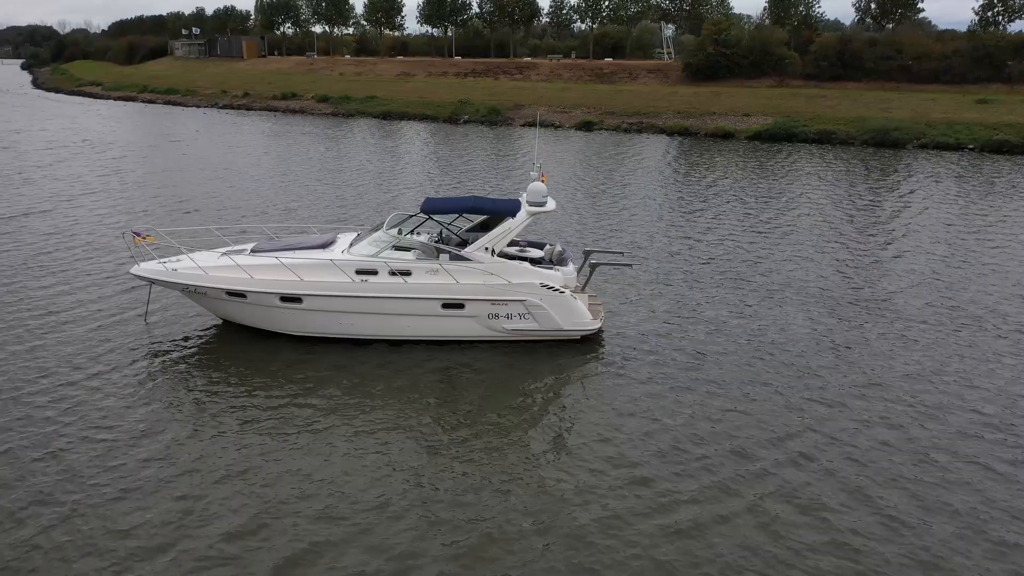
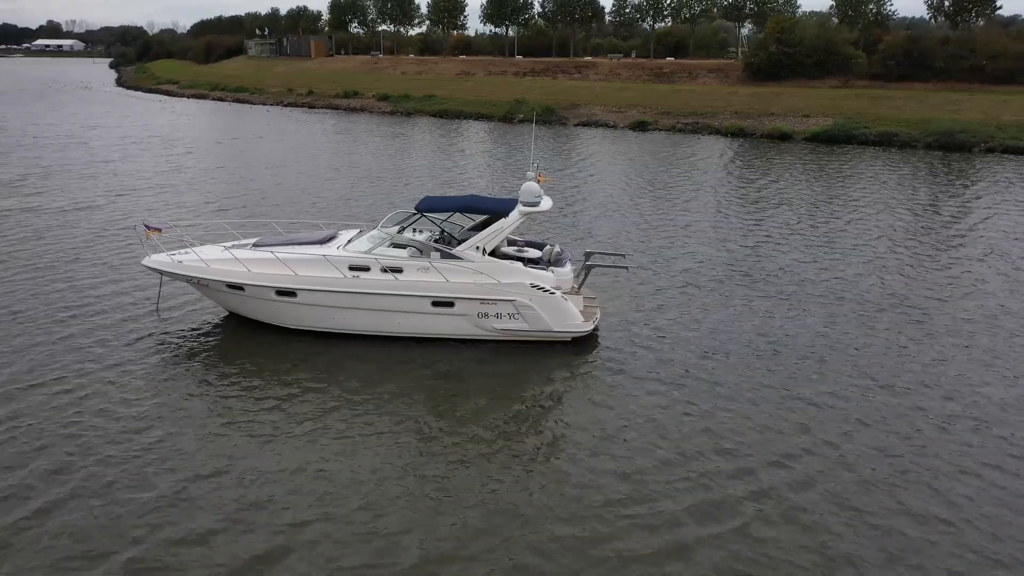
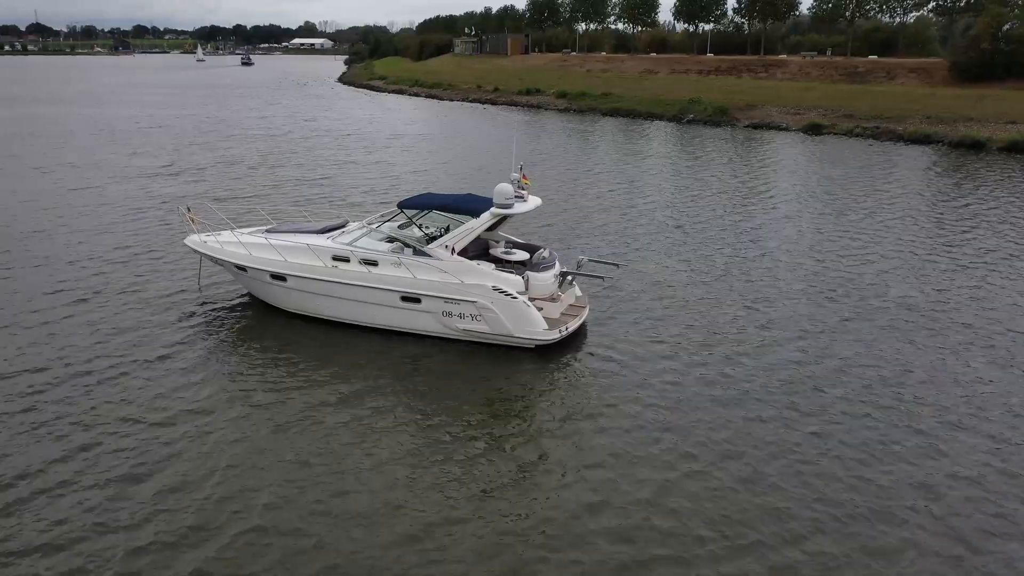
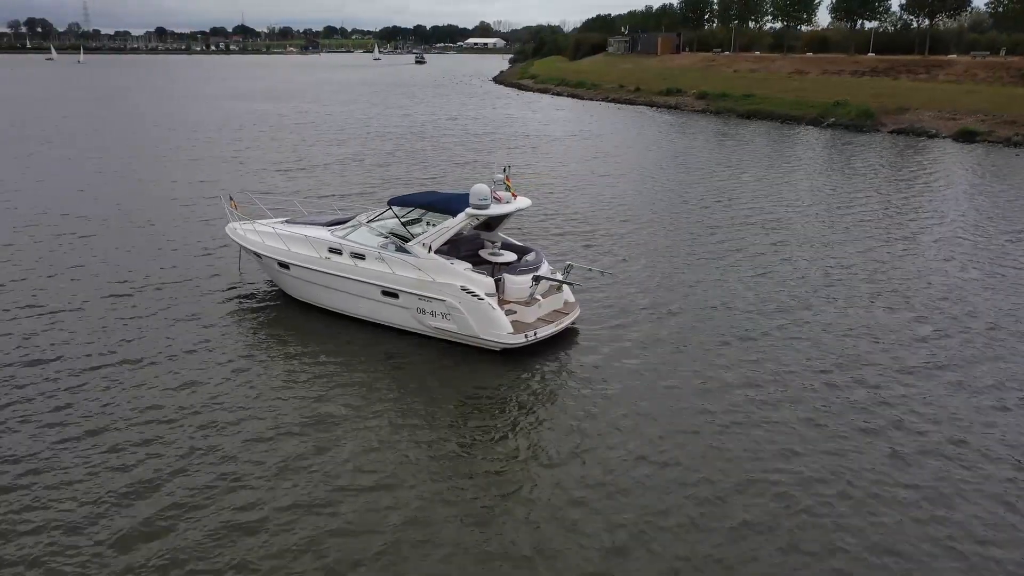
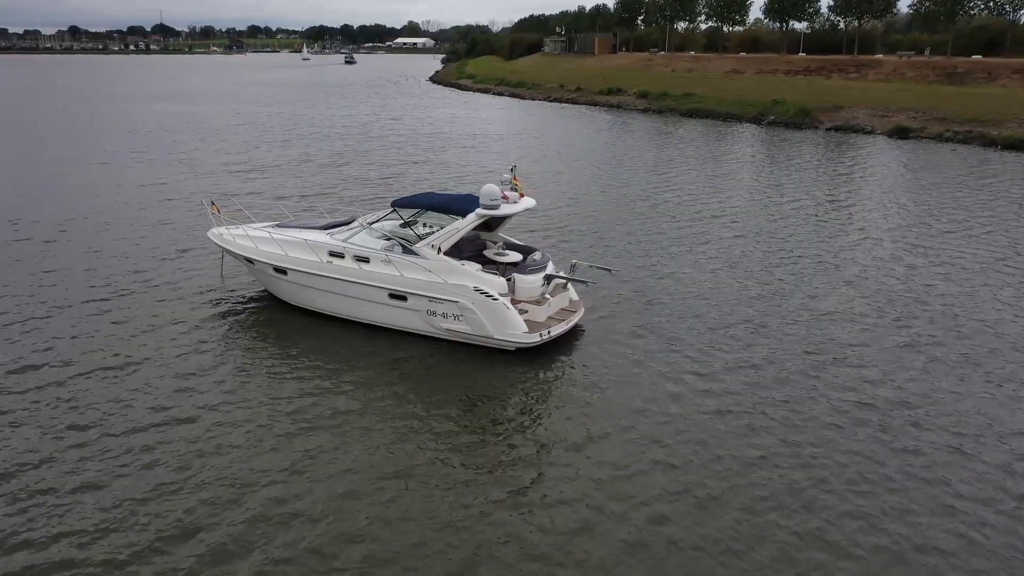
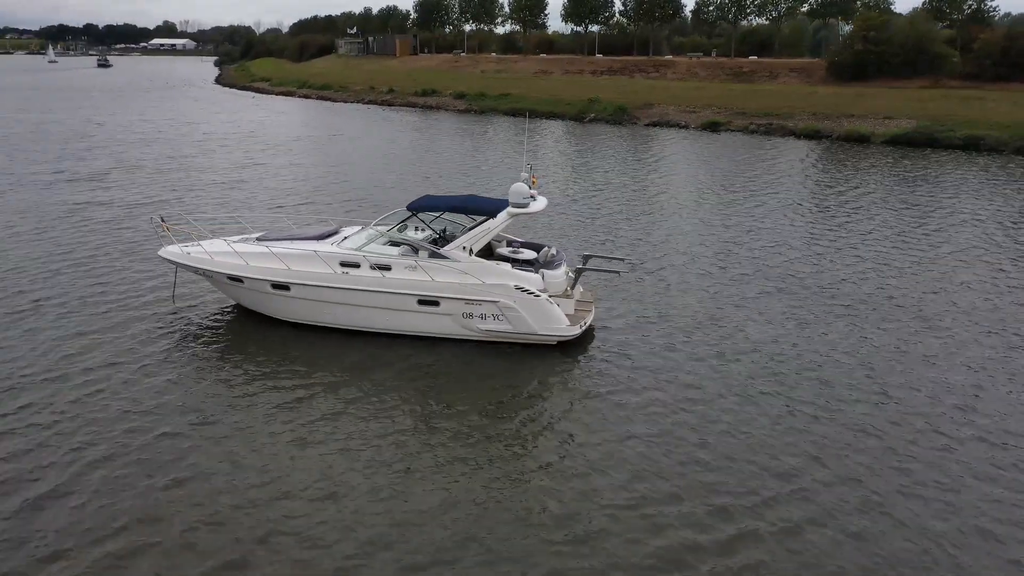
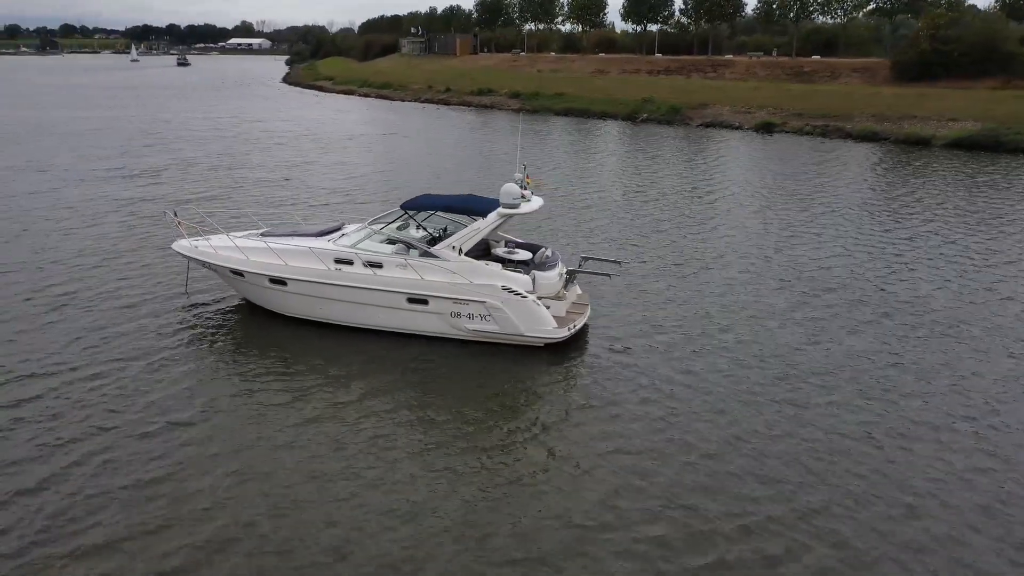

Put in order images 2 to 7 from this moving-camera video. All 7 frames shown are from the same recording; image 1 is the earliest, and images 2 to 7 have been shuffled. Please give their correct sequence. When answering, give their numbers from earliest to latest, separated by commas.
2, 6, 7, 3, 5, 4
